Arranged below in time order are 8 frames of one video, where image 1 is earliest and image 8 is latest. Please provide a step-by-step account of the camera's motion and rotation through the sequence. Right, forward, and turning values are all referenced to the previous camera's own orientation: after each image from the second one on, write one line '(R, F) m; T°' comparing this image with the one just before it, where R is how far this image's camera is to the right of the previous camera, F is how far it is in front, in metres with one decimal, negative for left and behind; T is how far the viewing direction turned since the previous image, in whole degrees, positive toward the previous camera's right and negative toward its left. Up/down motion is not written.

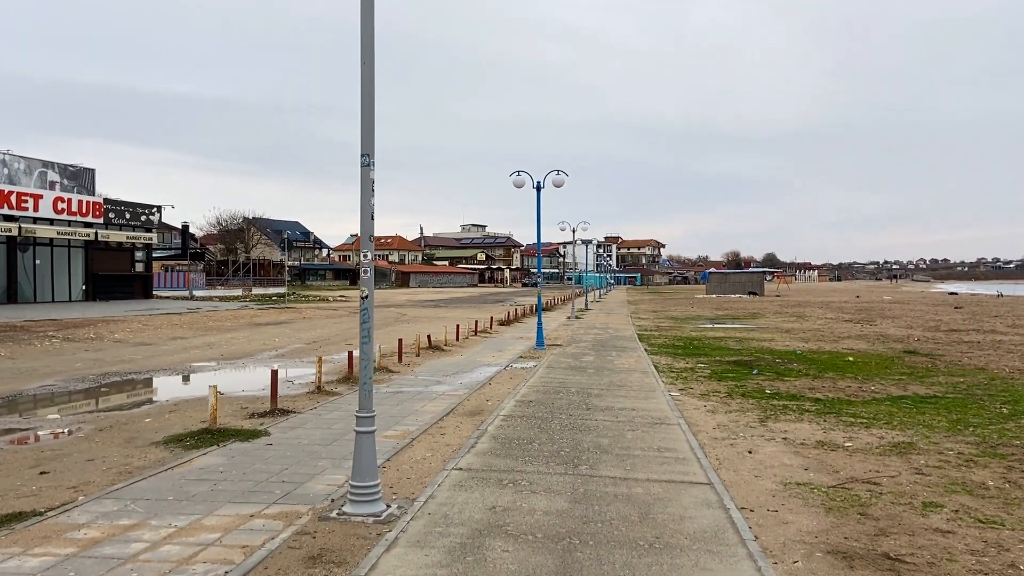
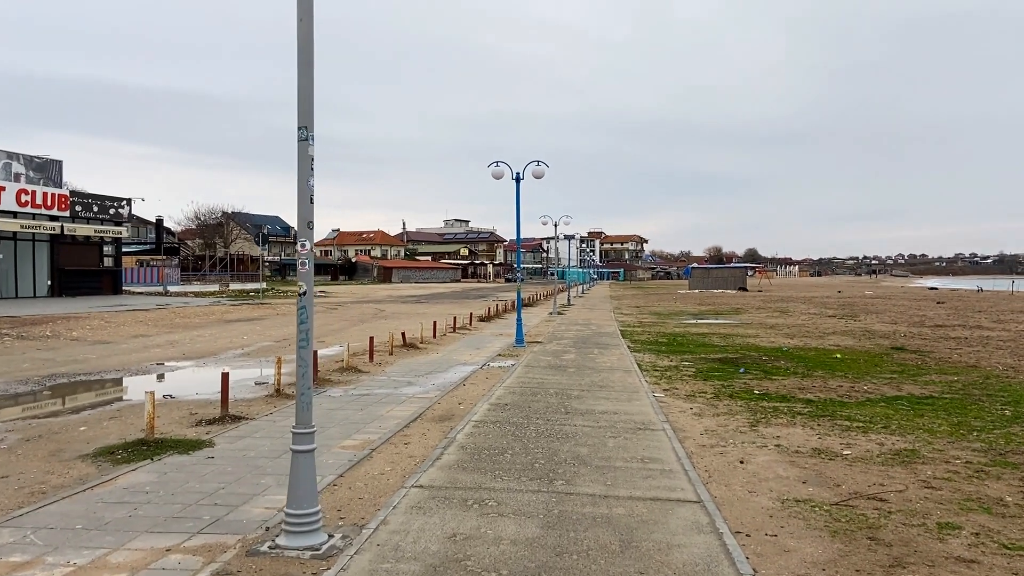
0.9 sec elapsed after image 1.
(+0.1, +0.8) m; +1°
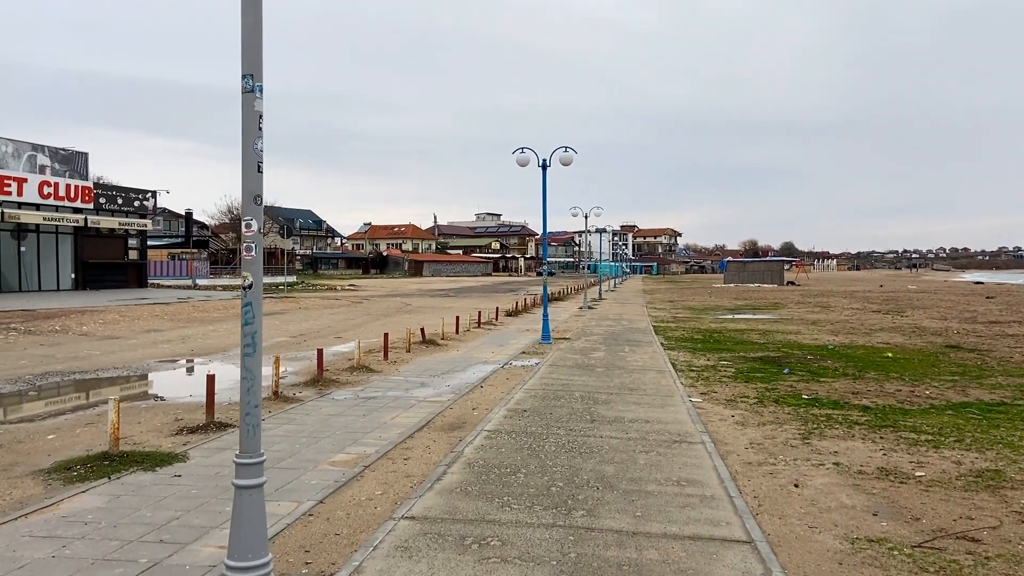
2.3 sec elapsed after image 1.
(+0.2, +1.1) m; -2°
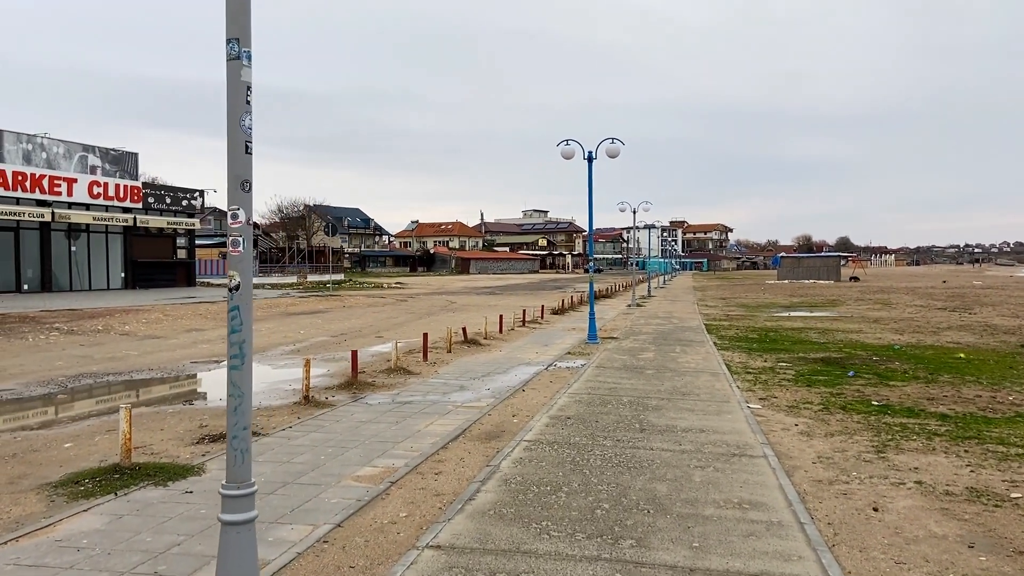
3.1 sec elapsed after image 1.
(+0.1, +0.7) m; -3°
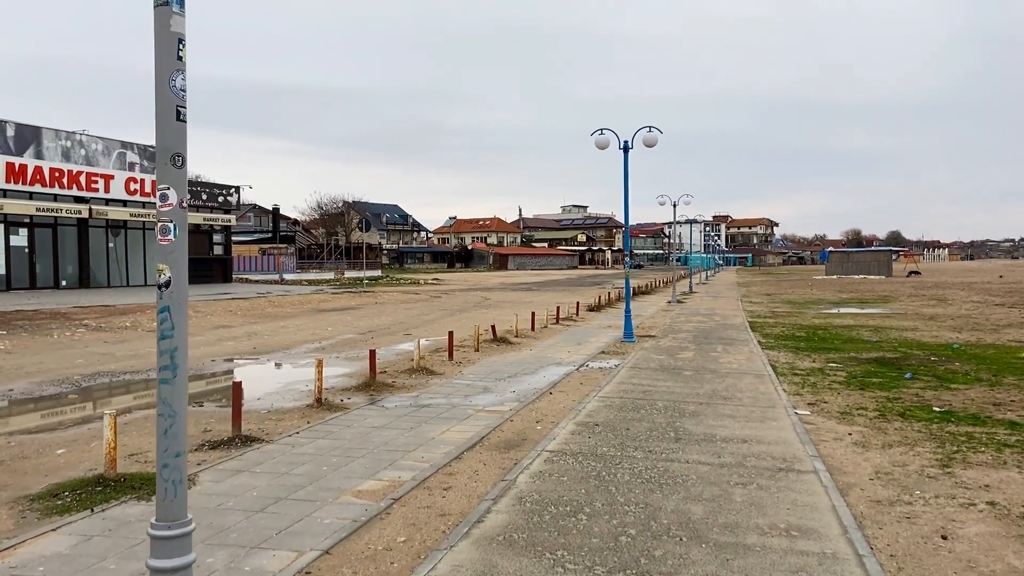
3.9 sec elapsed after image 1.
(+0.2, +0.7) m; -3°
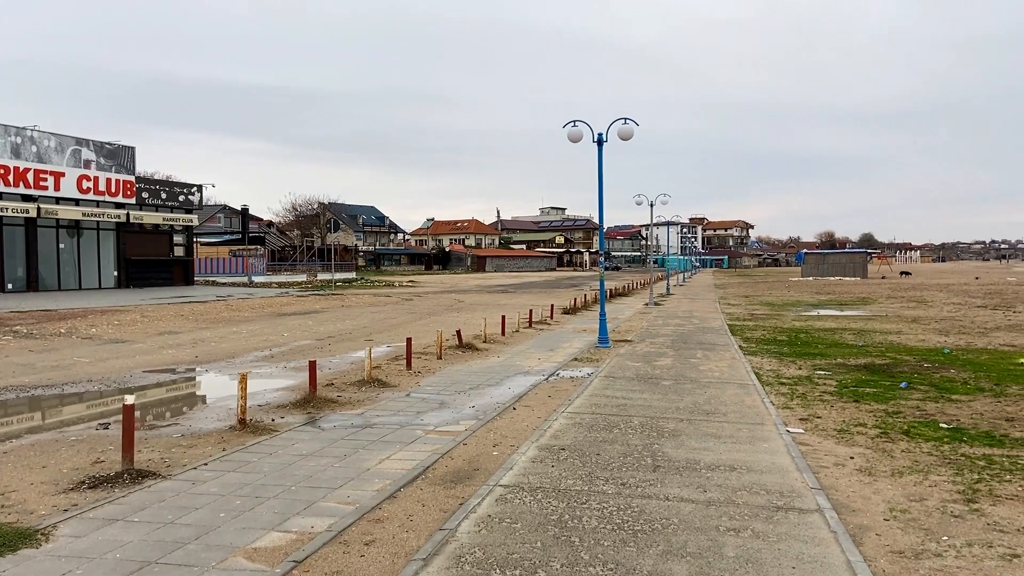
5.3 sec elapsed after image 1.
(+0.3, +1.2) m; +1°
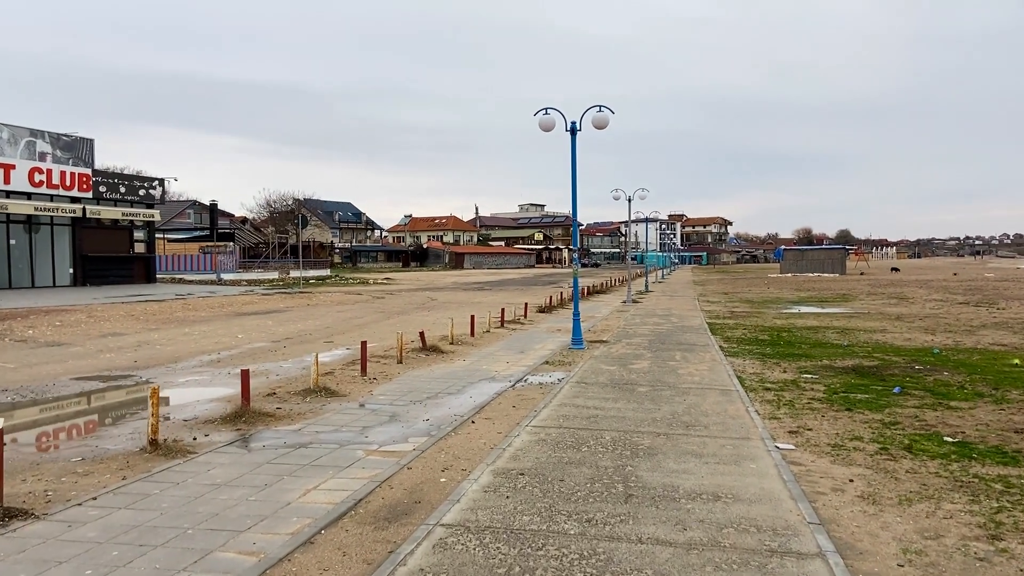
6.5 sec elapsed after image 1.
(+0.2, +1.0) m; +1°
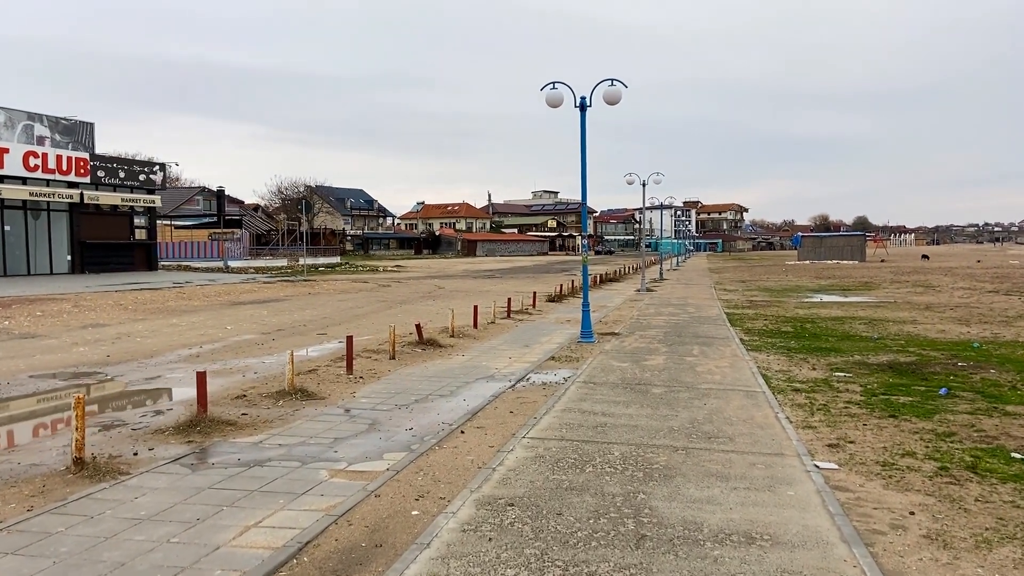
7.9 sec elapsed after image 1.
(+0.2, +1.1) m; -1°
